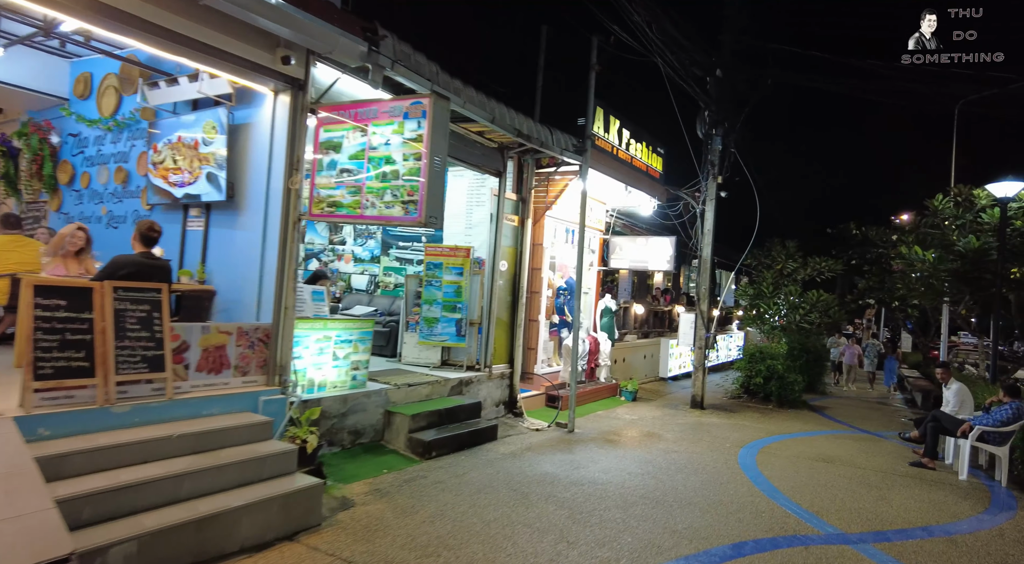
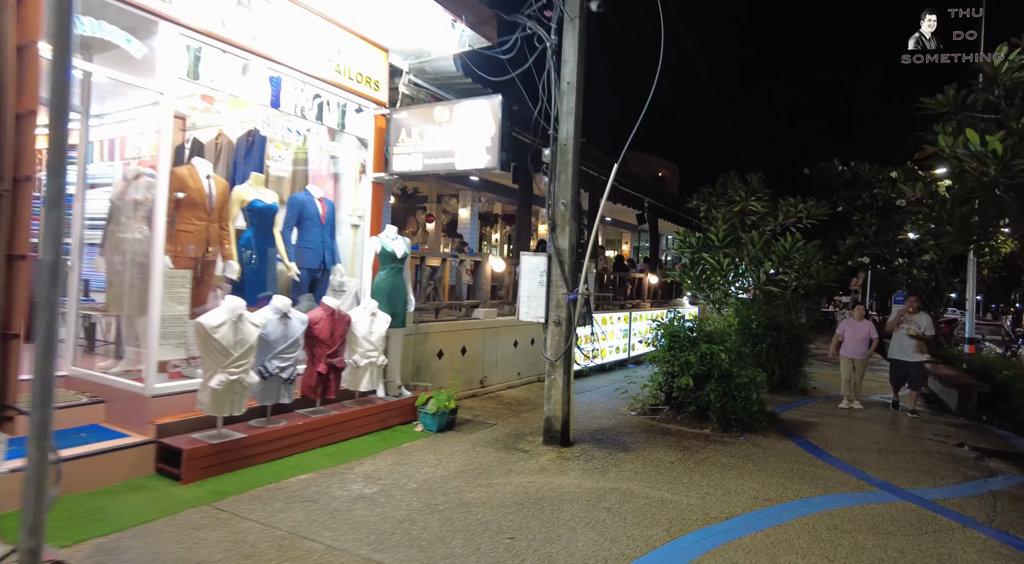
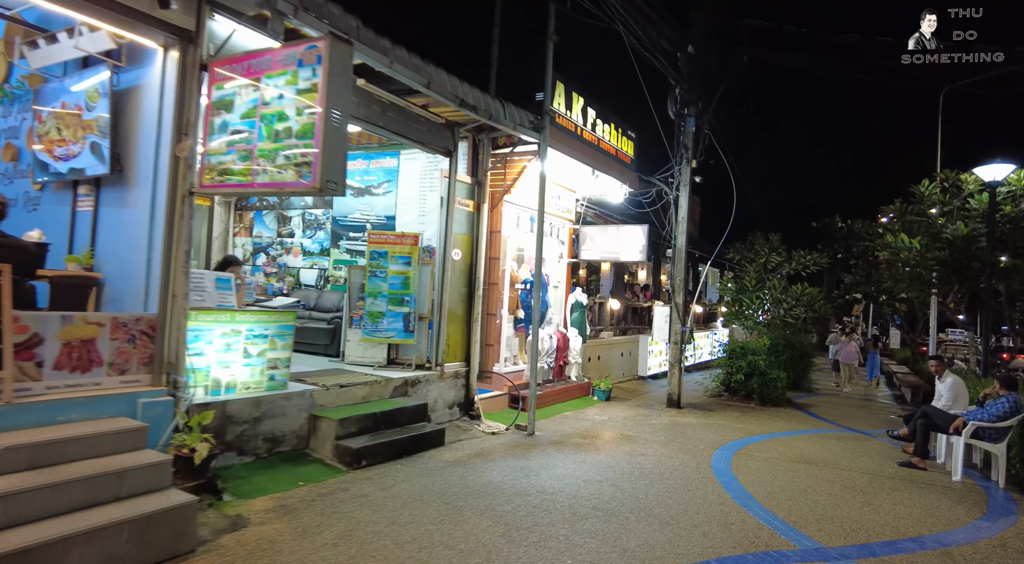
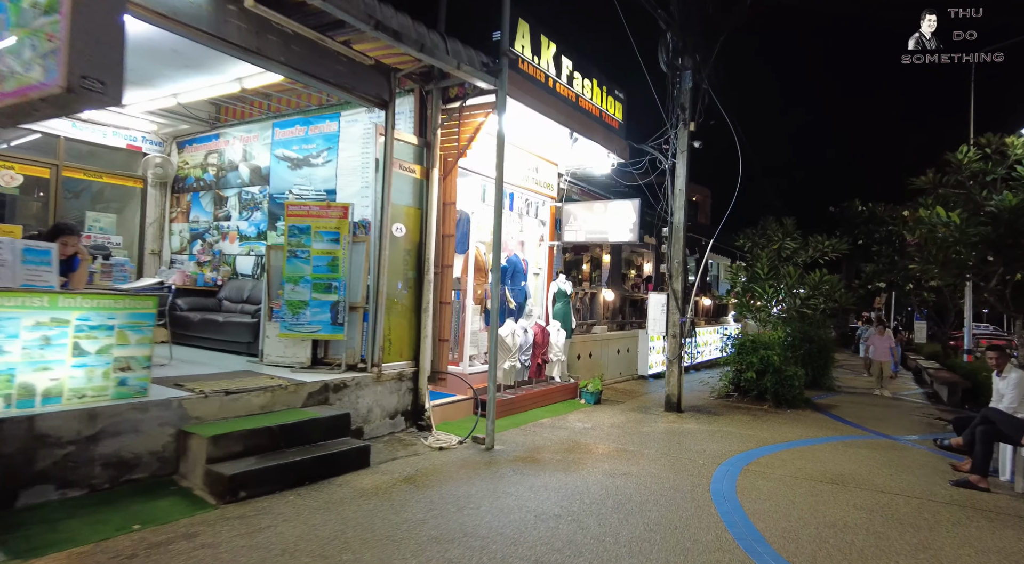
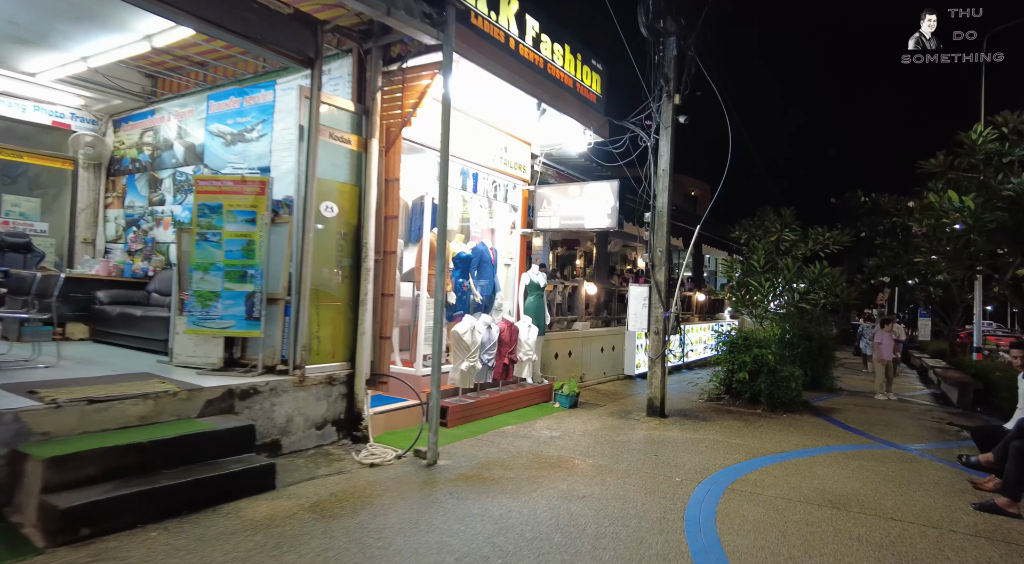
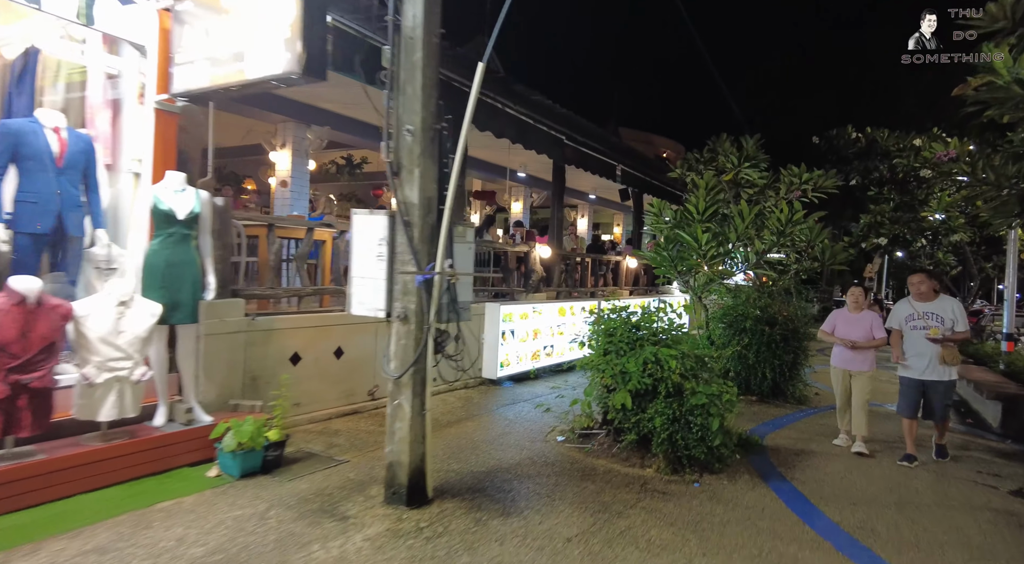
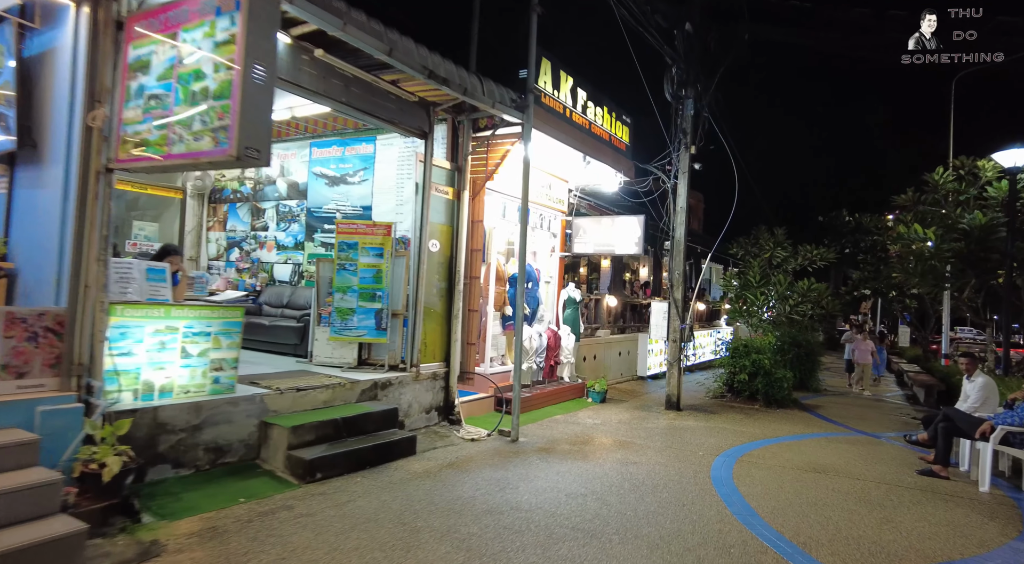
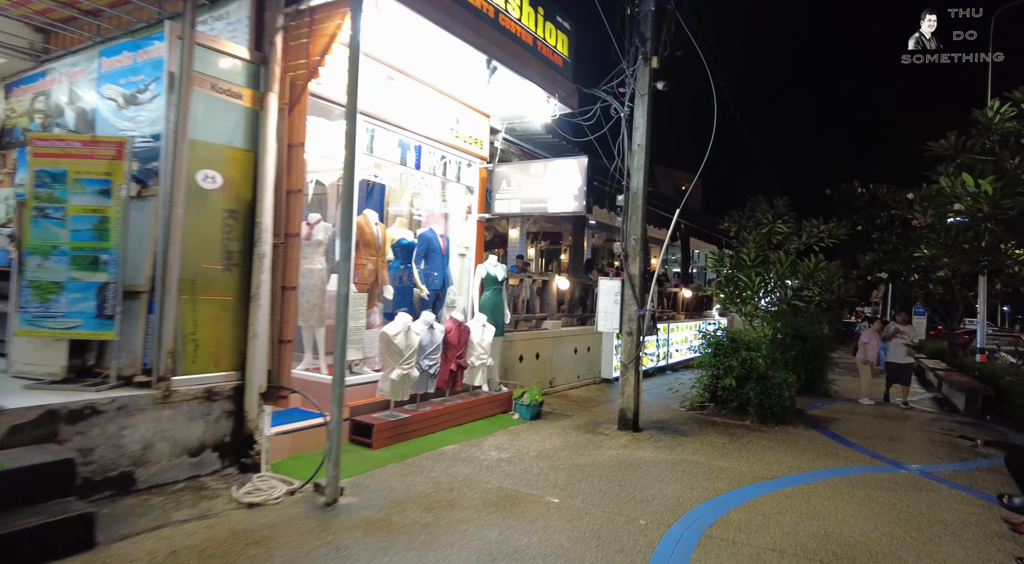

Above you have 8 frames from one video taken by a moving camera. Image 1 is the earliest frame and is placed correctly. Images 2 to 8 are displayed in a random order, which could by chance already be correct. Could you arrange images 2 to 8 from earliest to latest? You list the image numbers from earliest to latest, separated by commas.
3, 7, 4, 5, 8, 2, 6
